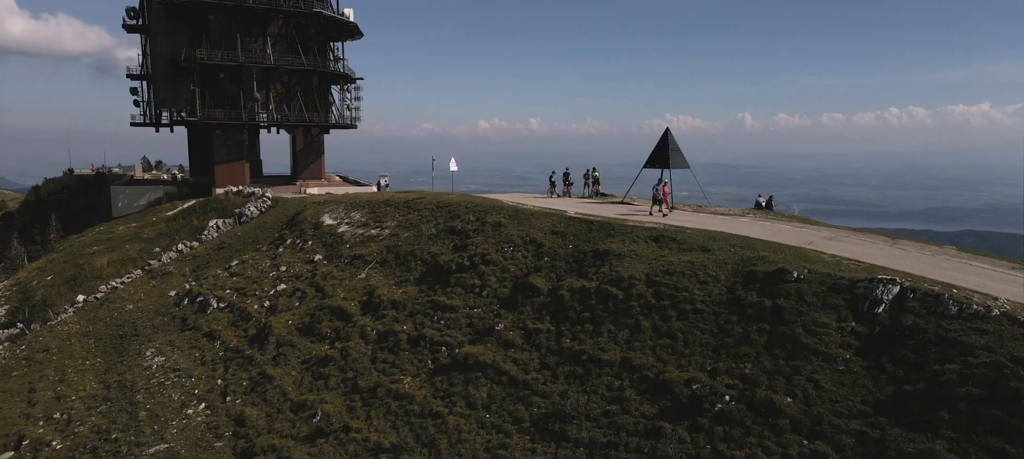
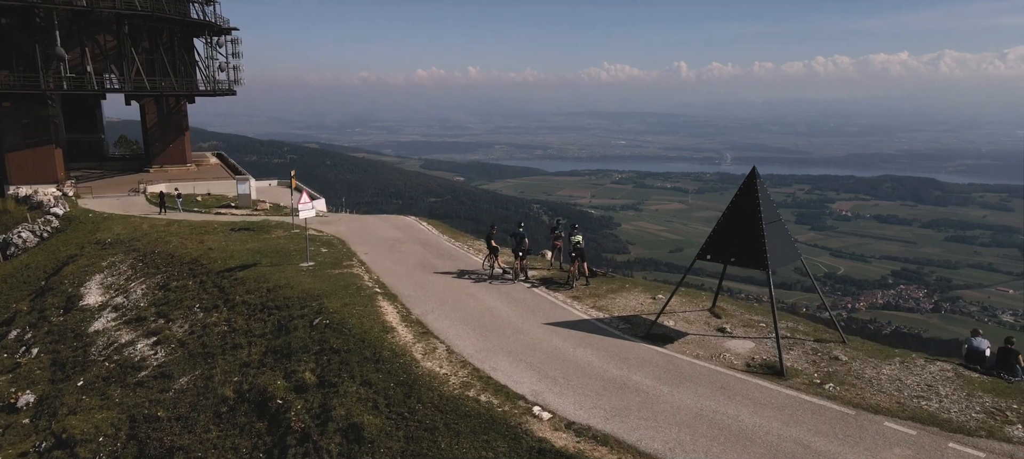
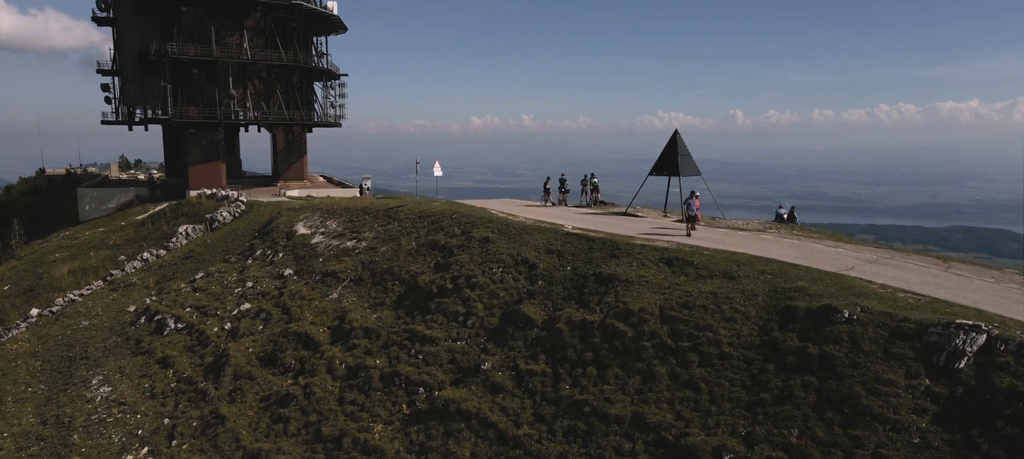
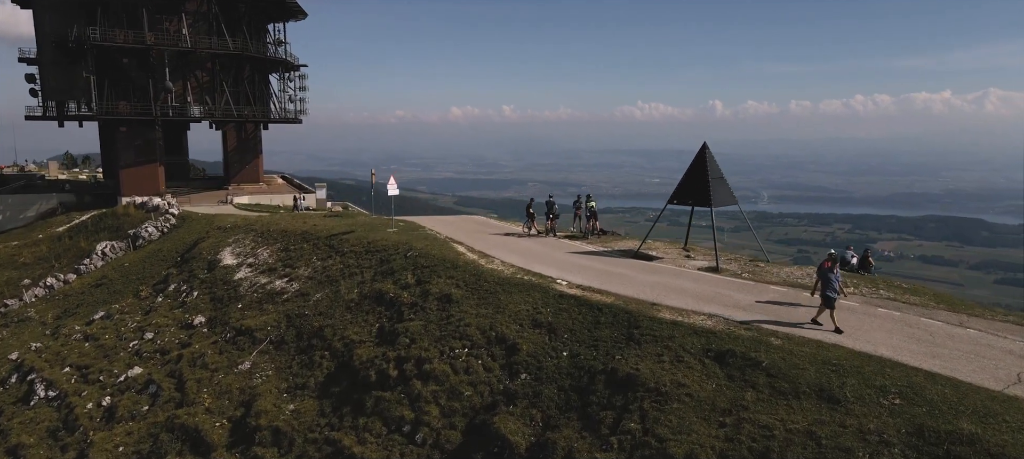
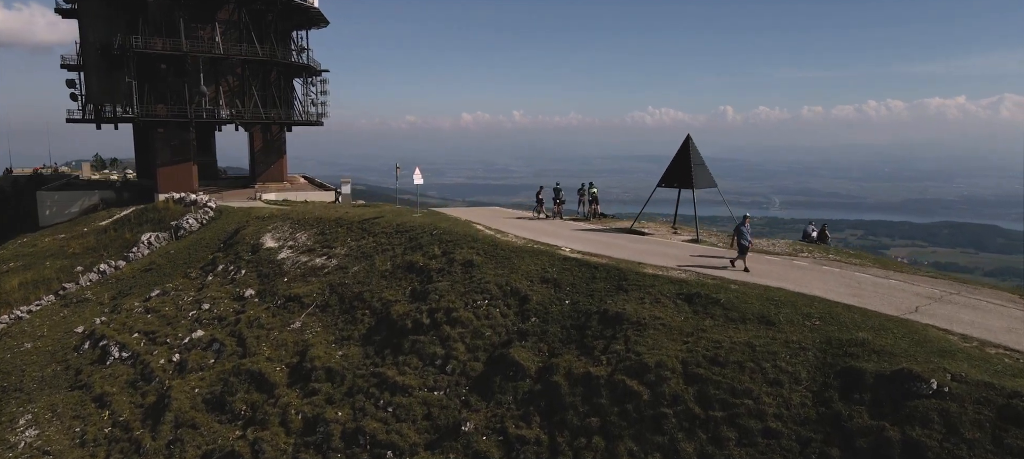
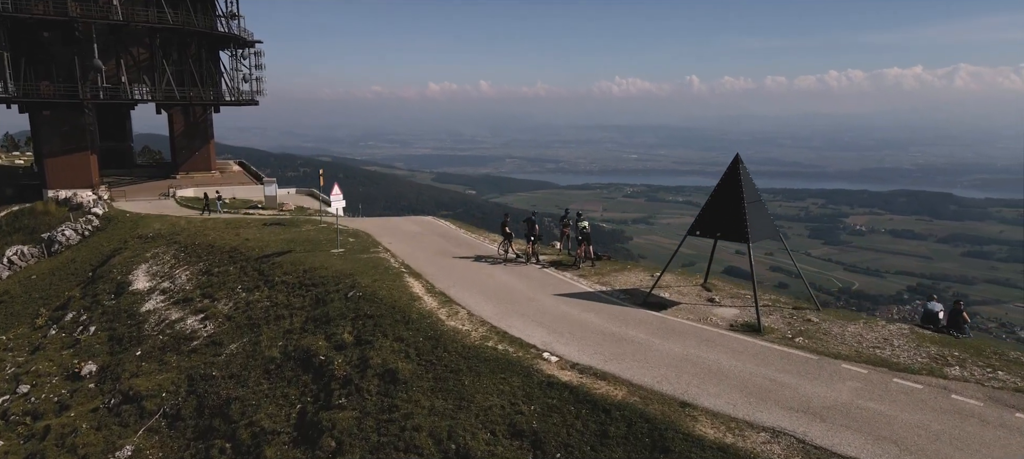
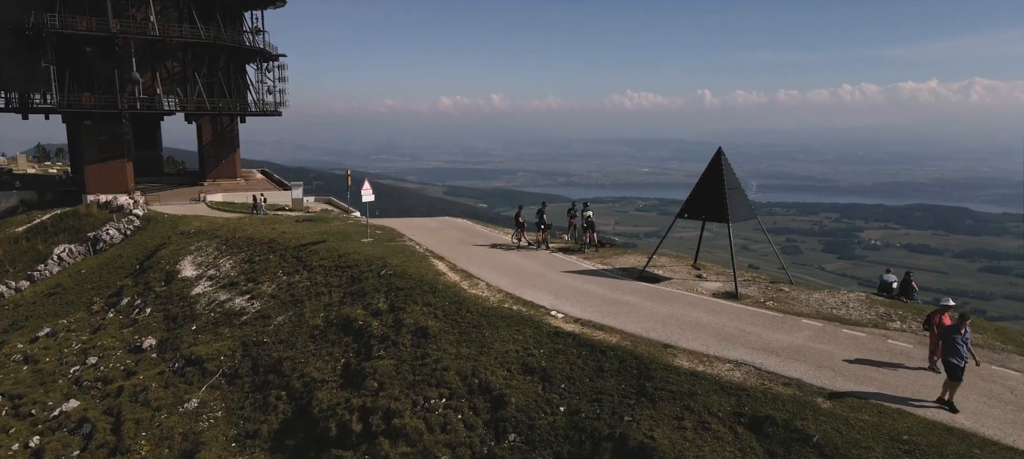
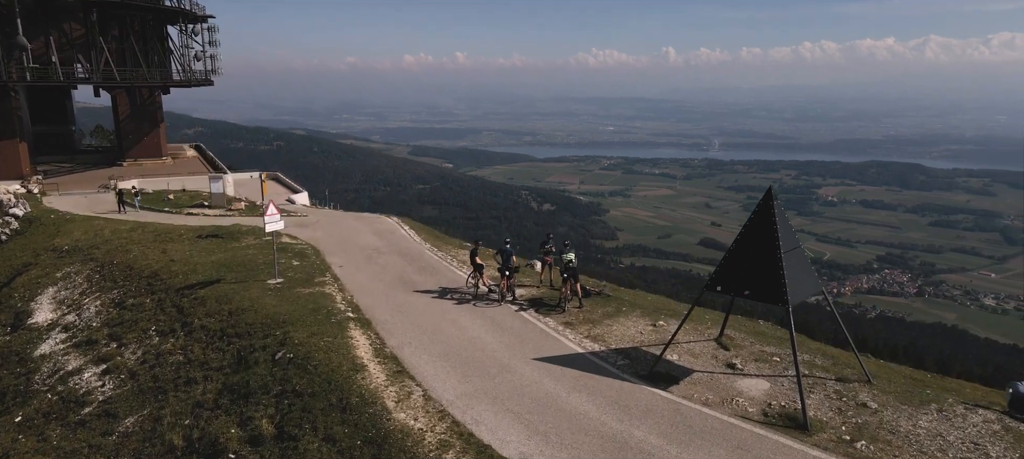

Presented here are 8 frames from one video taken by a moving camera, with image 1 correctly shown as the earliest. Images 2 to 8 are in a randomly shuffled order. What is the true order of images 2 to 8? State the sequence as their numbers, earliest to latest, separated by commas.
3, 5, 4, 7, 6, 2, 8
